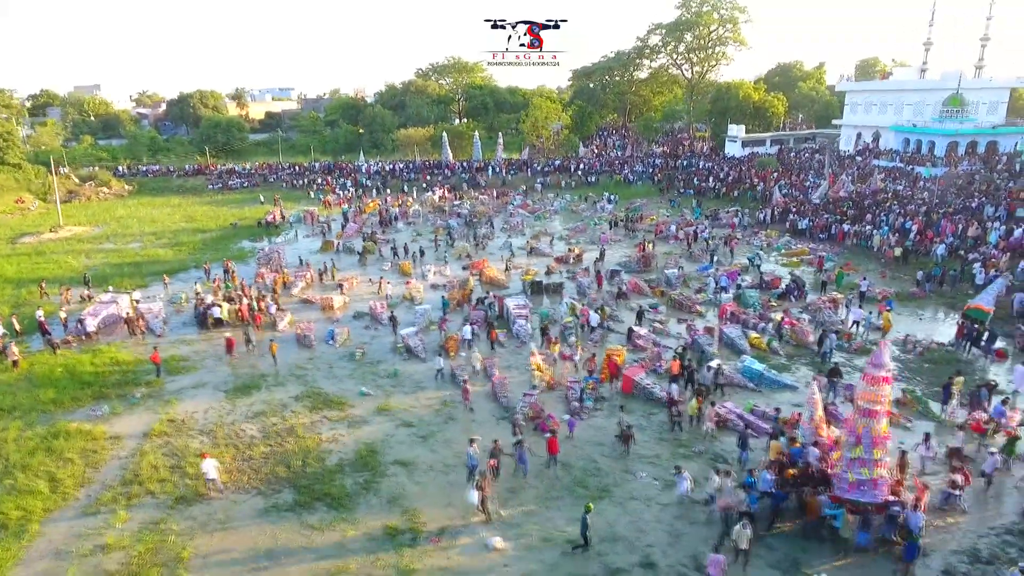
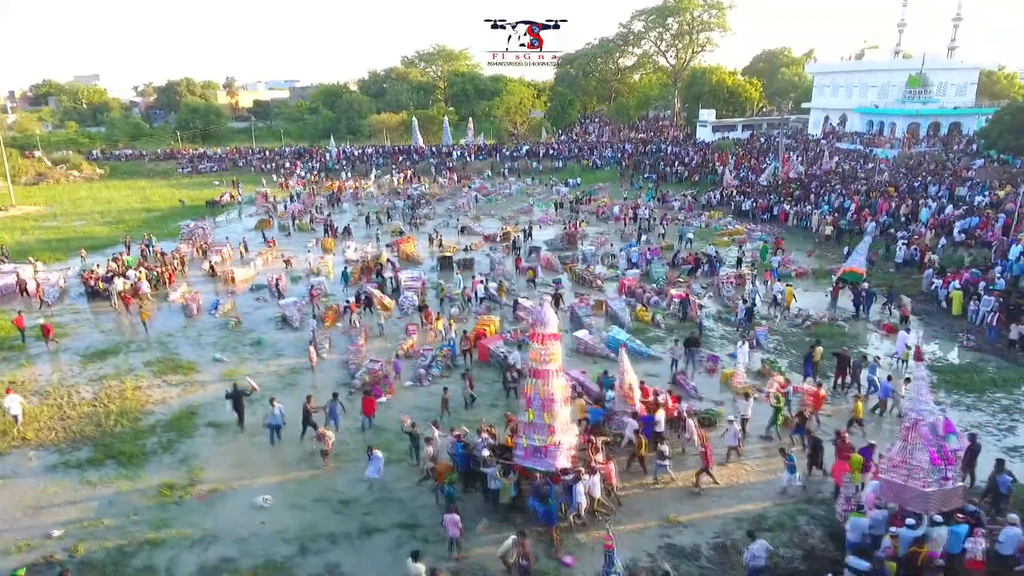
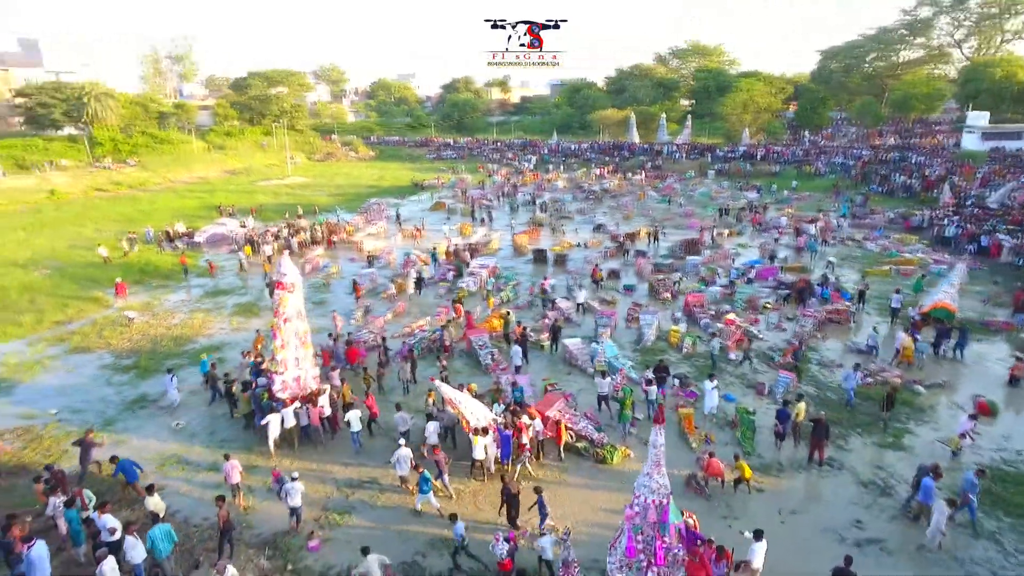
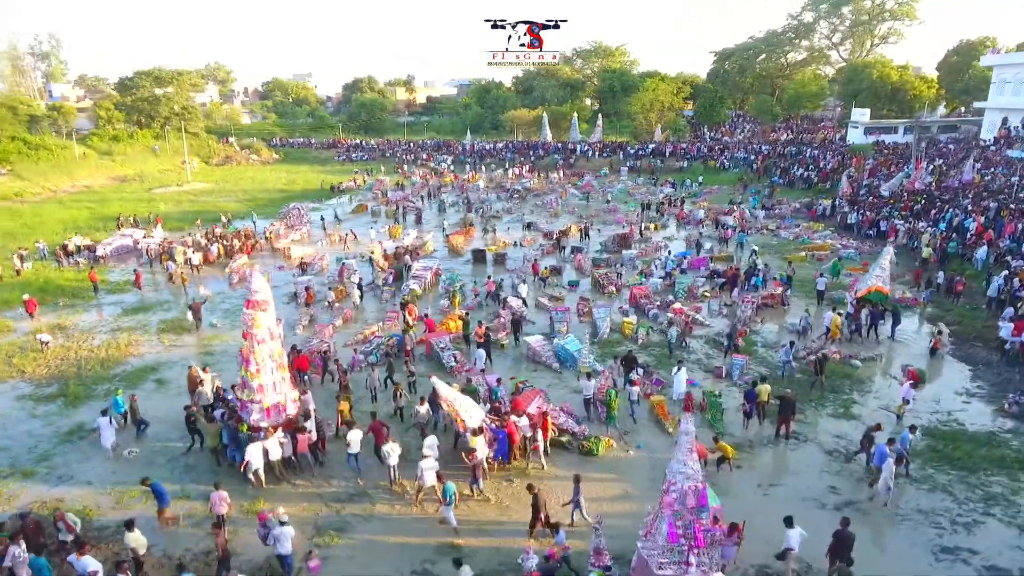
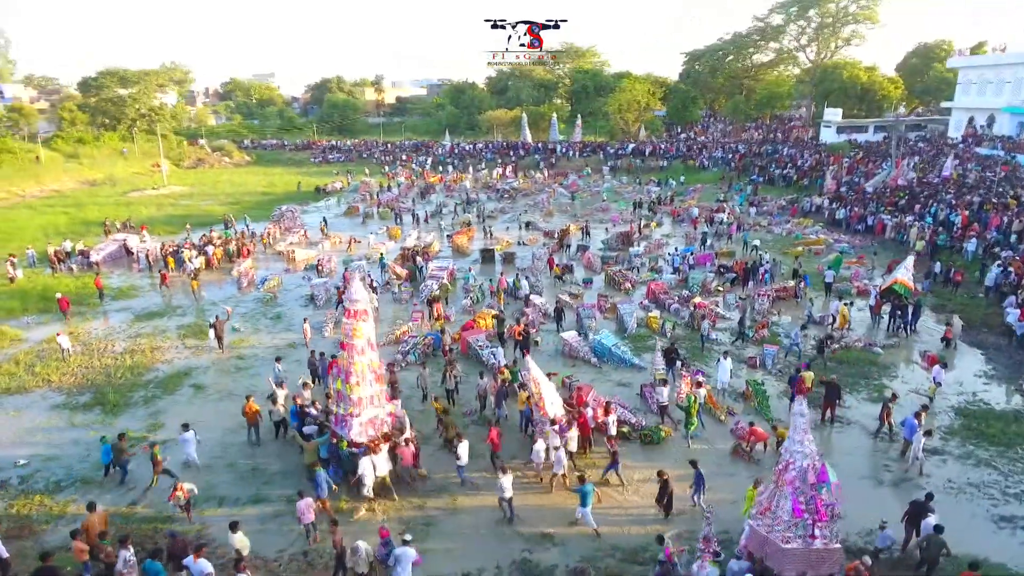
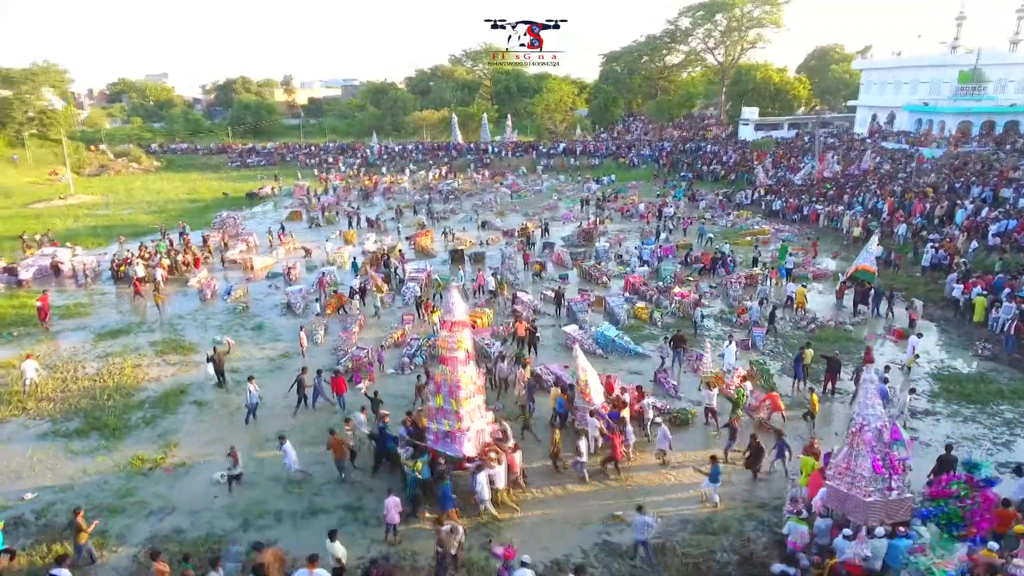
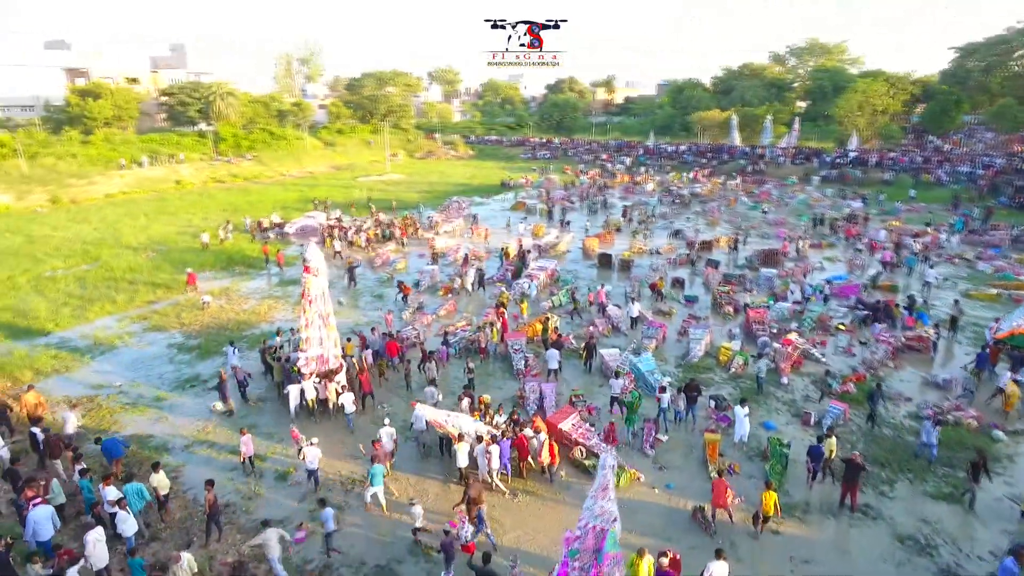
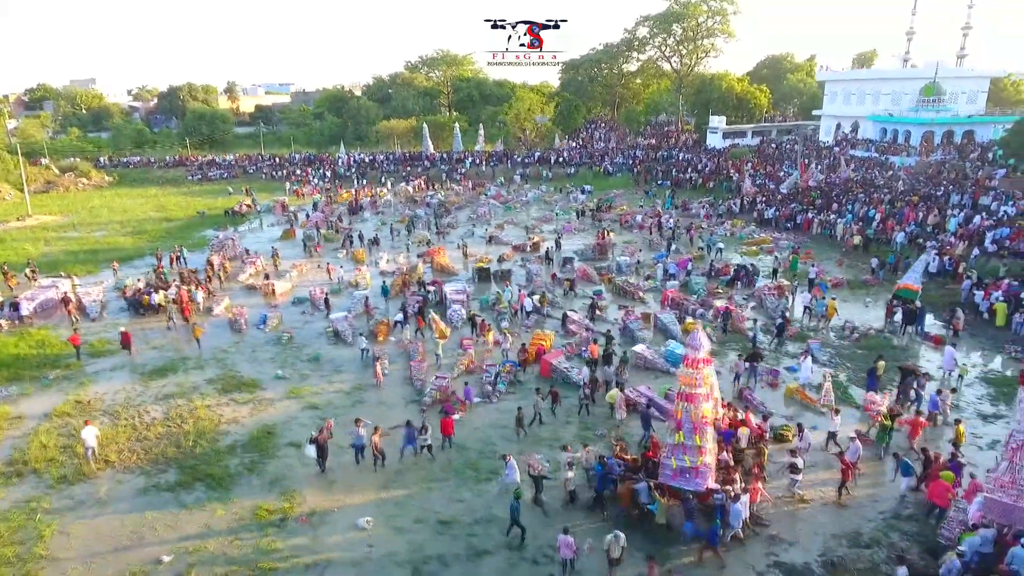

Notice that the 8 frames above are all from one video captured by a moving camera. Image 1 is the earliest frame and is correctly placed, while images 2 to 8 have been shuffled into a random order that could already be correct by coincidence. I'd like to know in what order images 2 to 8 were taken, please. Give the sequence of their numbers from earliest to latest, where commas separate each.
8, 2, 6, 5, 4, 3, 7
